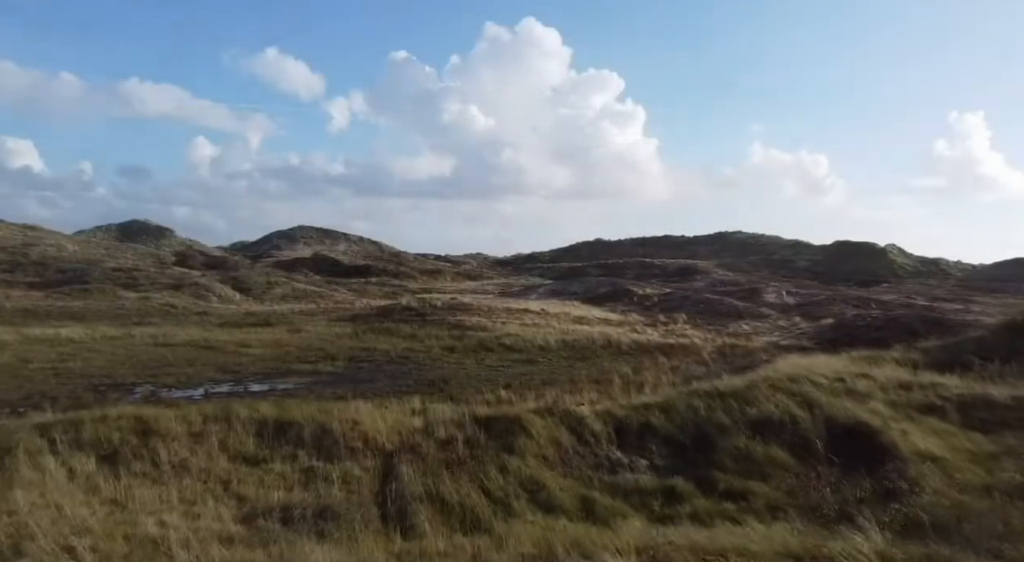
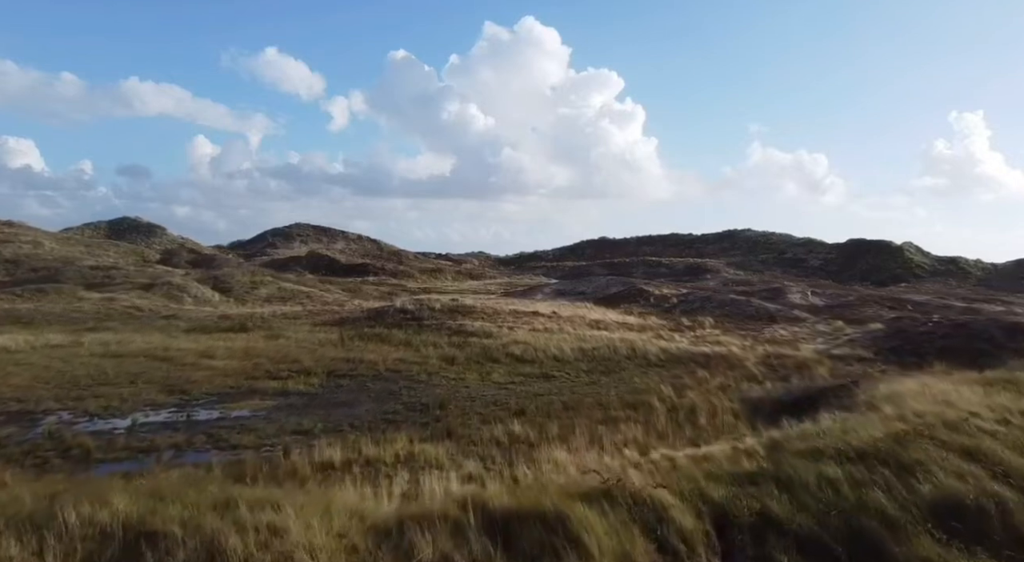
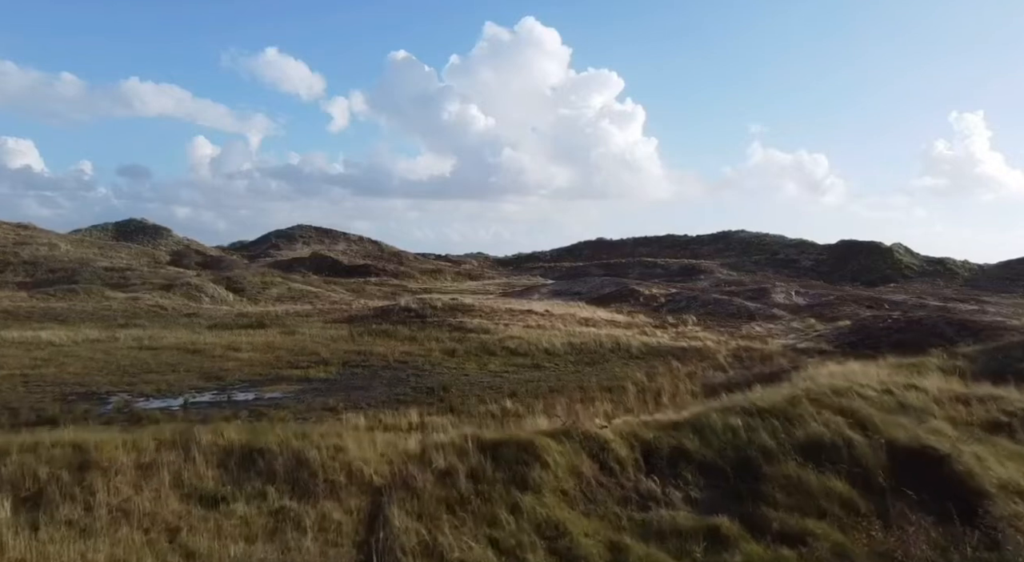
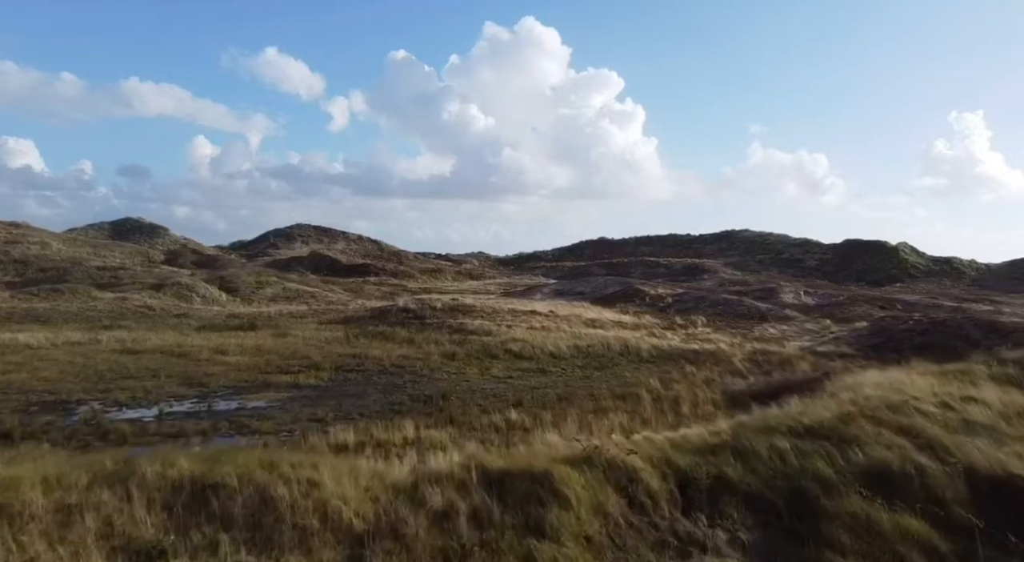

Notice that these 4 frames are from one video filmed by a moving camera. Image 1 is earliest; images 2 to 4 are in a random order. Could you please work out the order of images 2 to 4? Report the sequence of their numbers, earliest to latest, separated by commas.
3, 4, 2
